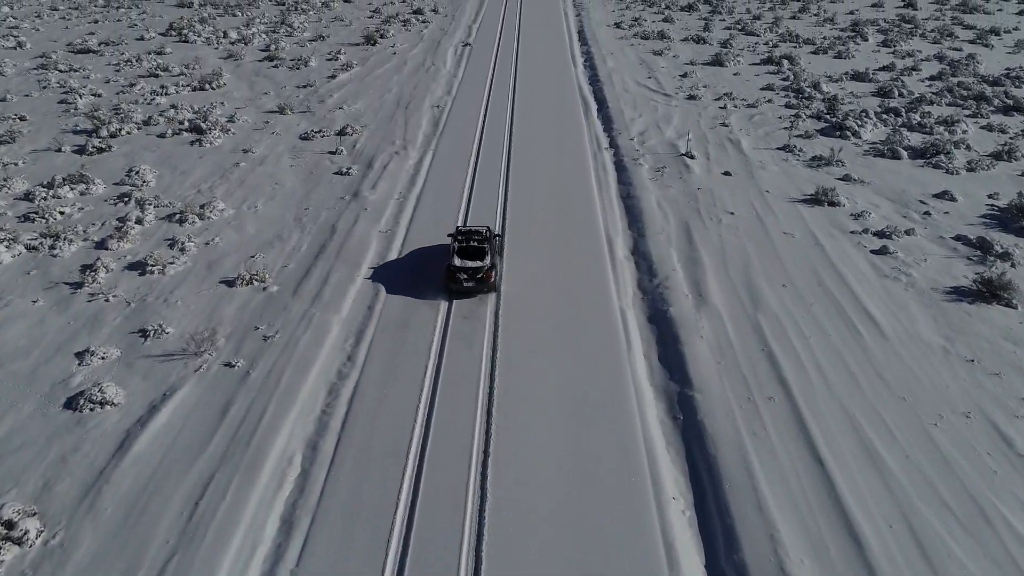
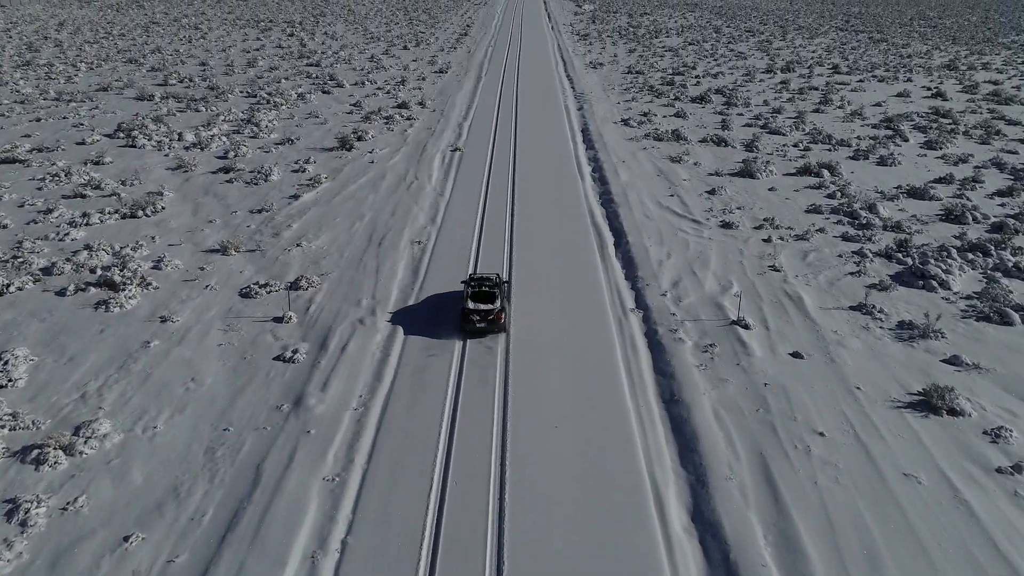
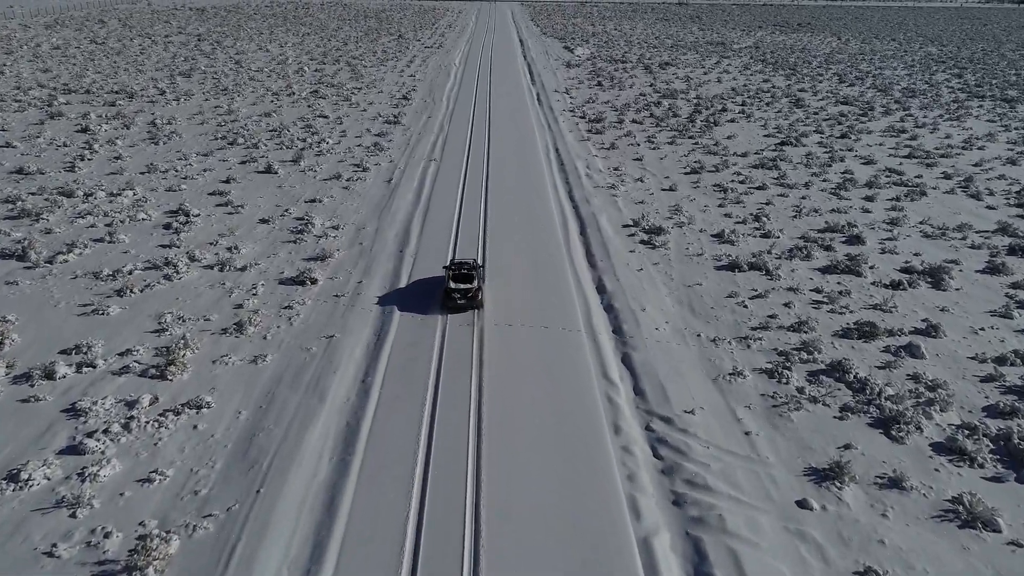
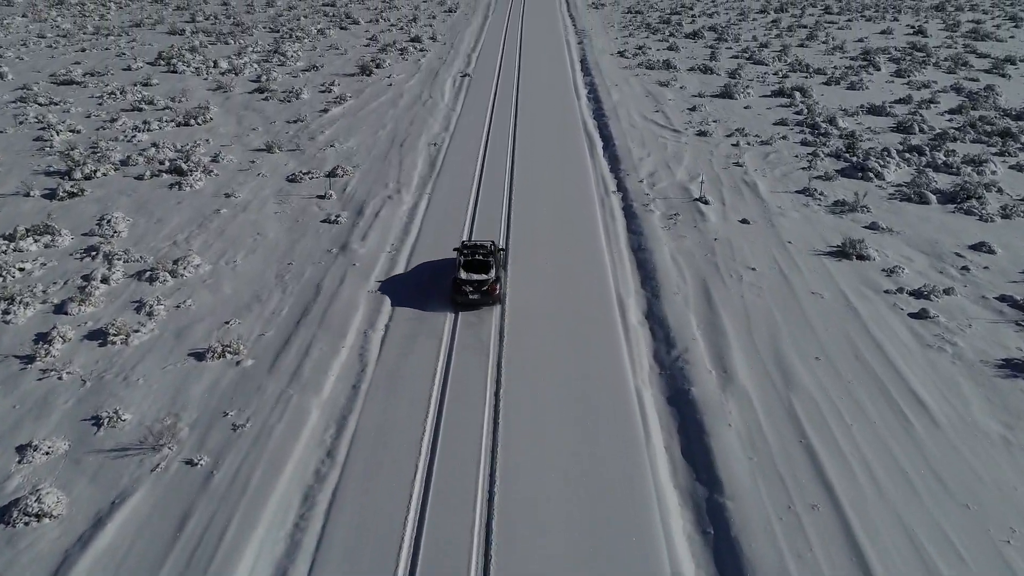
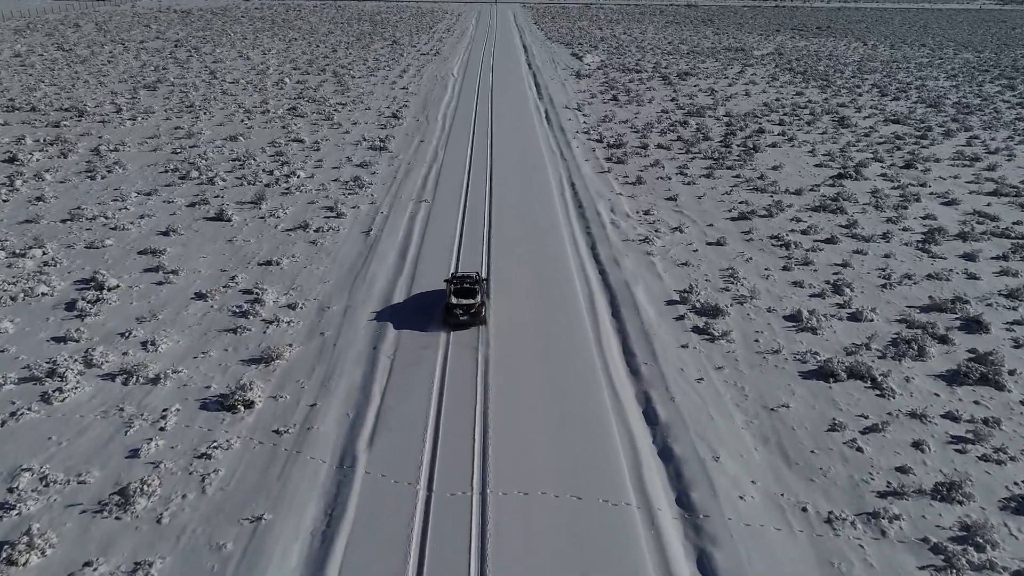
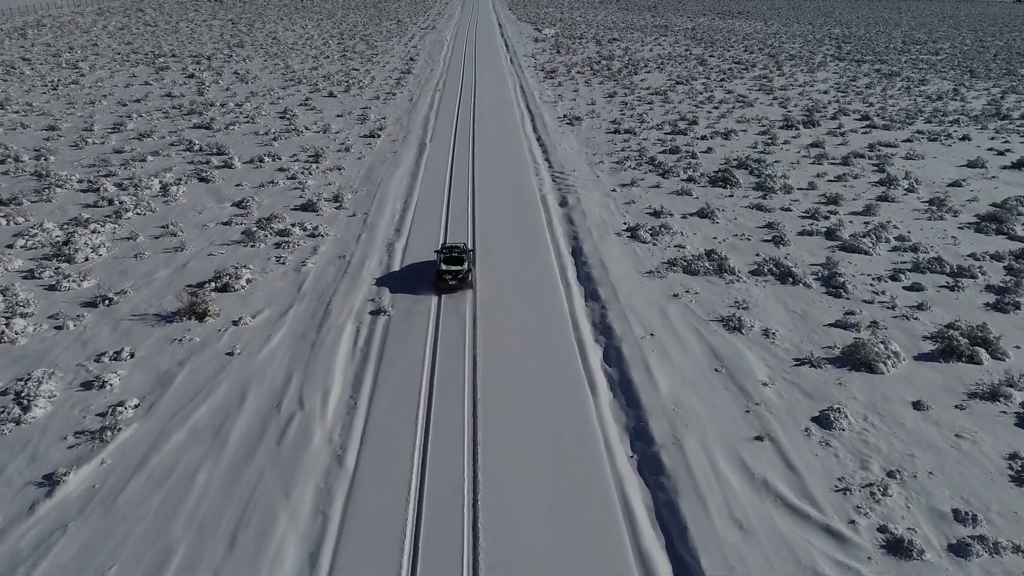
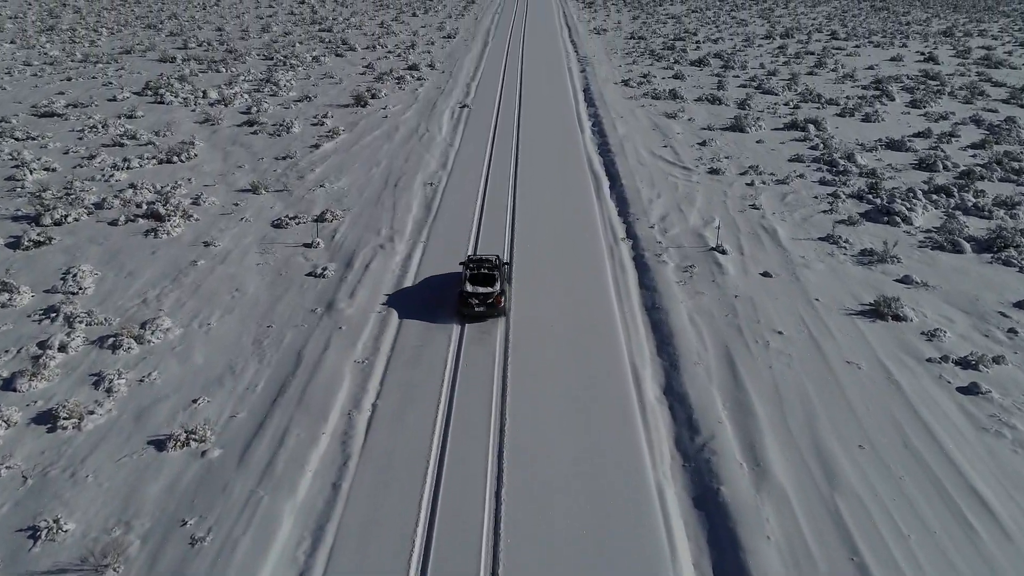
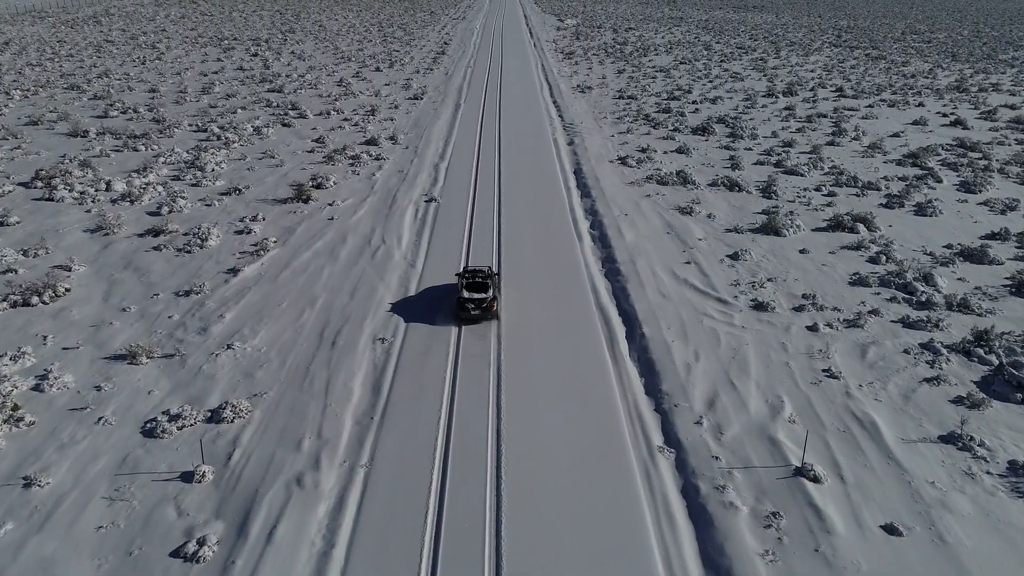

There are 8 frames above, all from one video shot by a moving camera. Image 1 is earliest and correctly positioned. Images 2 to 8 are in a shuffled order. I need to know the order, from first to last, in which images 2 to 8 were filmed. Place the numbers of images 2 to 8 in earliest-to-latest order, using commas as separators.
4, 7, 2, 8, 6, 3, 5
